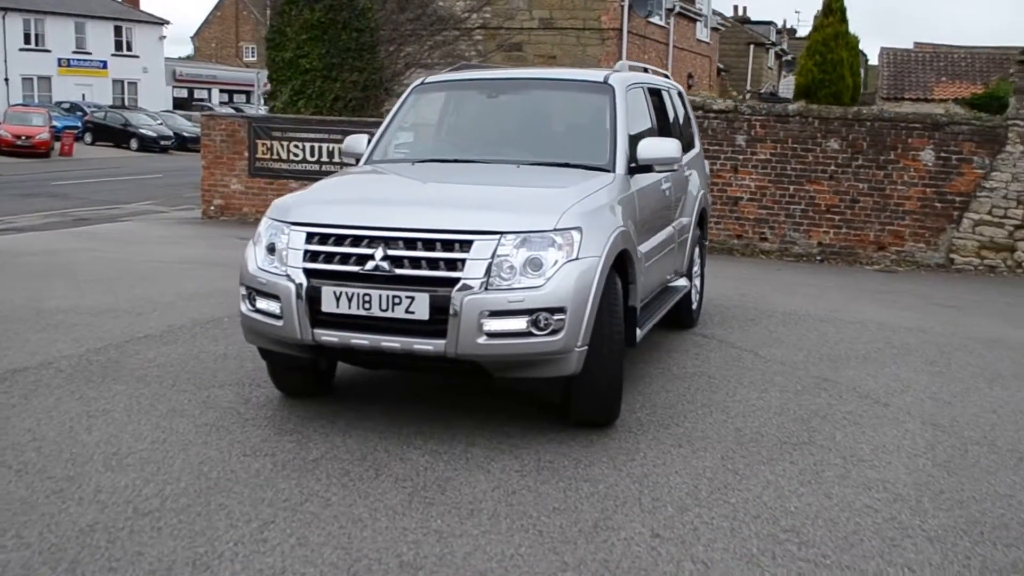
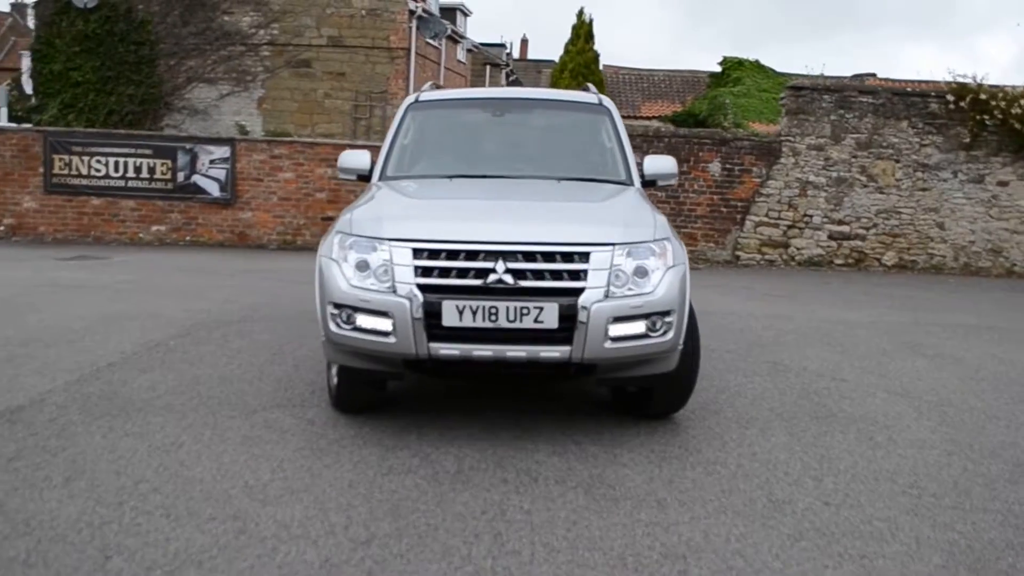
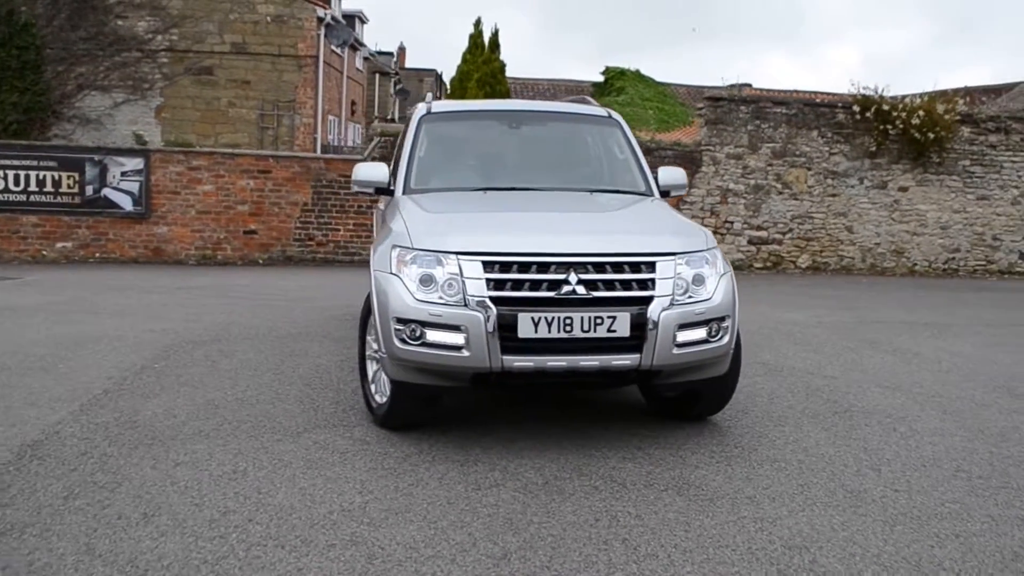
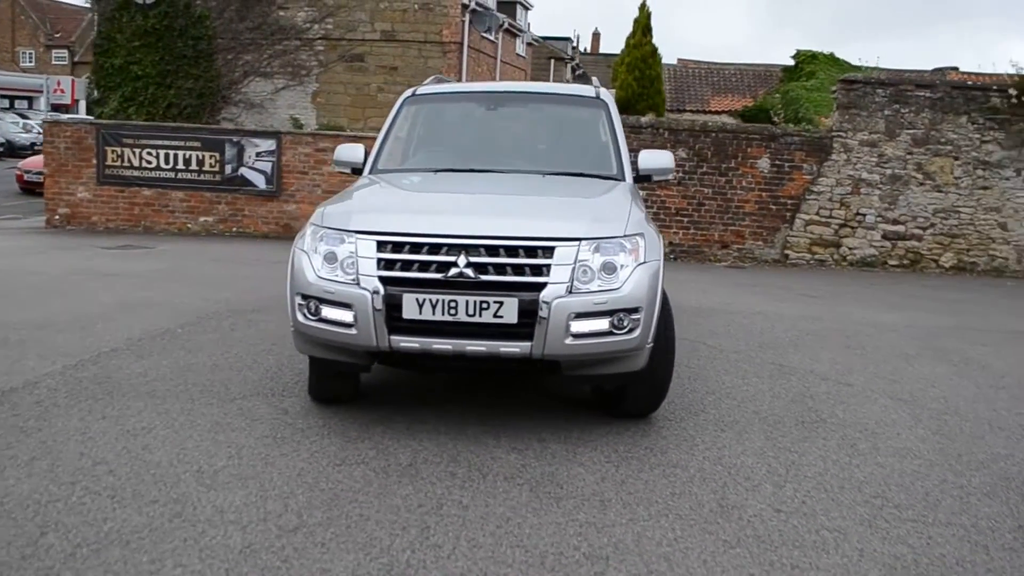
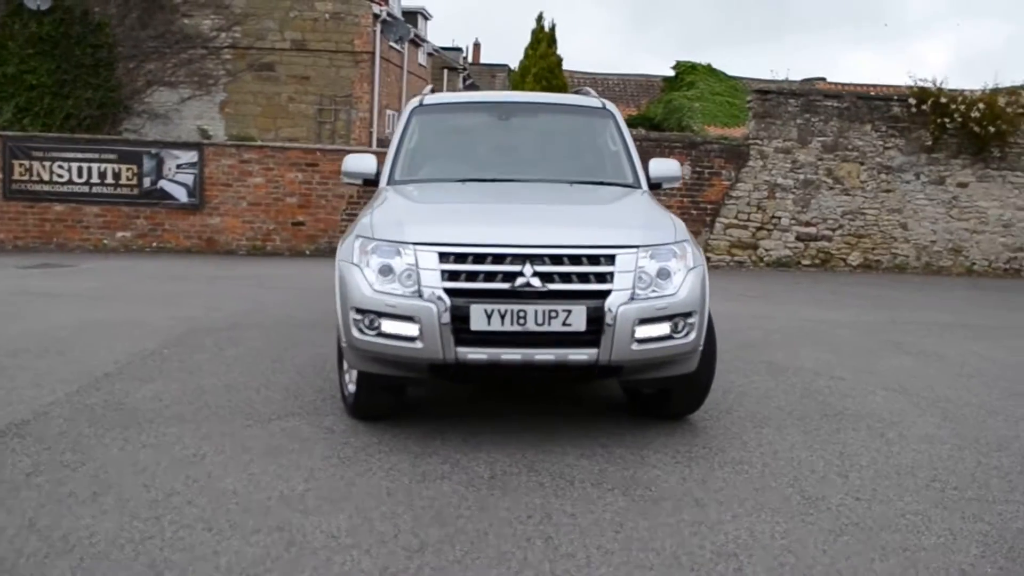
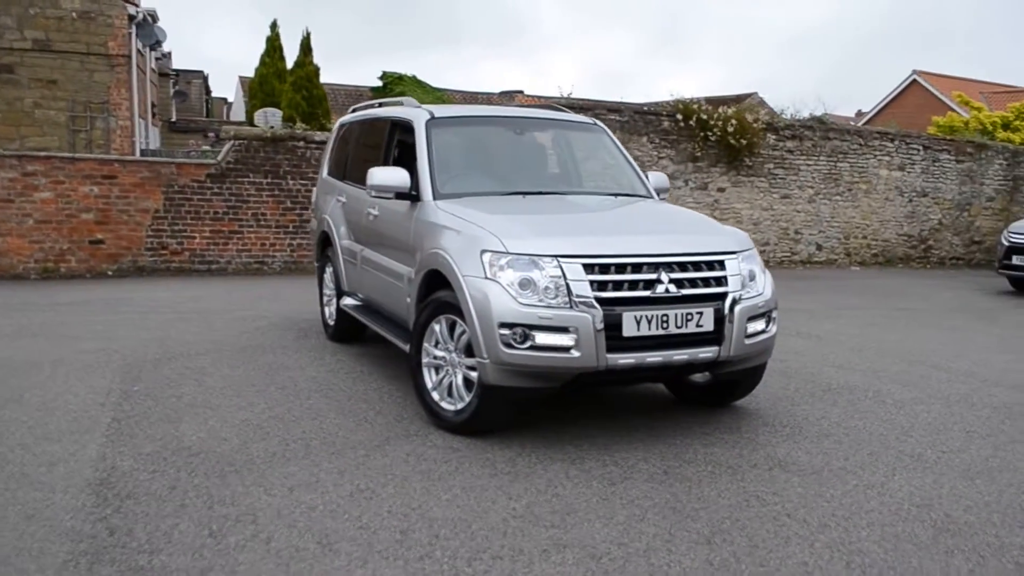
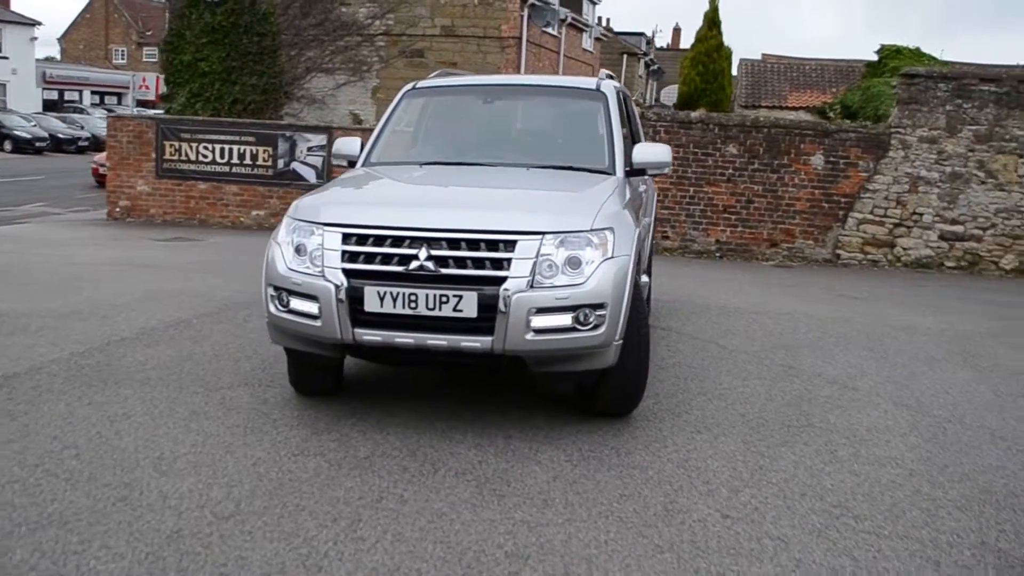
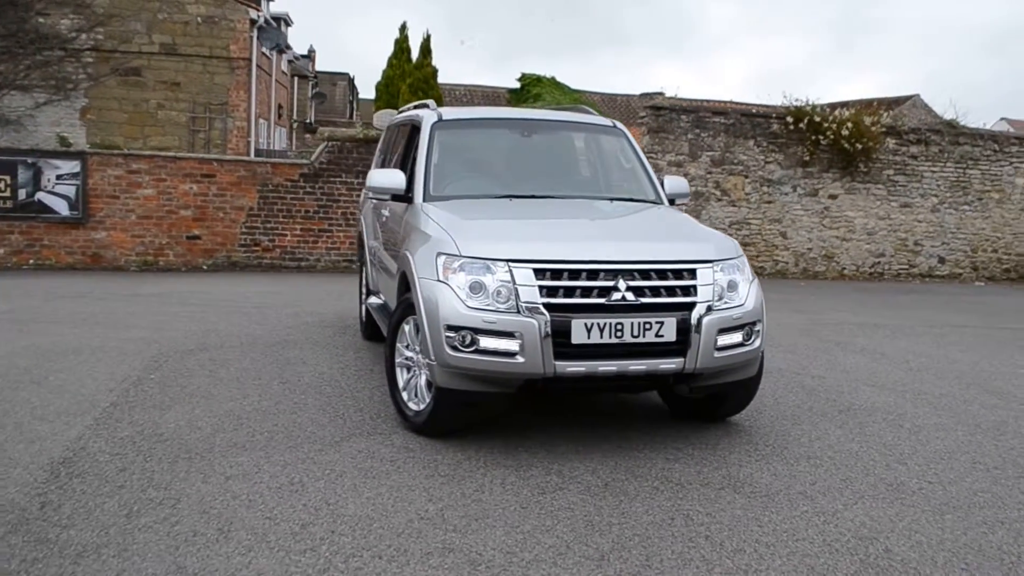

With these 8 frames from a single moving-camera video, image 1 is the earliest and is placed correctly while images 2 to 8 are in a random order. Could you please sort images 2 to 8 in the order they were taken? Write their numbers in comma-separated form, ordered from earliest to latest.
7, 4, 2, 5, 3, 8, 6
